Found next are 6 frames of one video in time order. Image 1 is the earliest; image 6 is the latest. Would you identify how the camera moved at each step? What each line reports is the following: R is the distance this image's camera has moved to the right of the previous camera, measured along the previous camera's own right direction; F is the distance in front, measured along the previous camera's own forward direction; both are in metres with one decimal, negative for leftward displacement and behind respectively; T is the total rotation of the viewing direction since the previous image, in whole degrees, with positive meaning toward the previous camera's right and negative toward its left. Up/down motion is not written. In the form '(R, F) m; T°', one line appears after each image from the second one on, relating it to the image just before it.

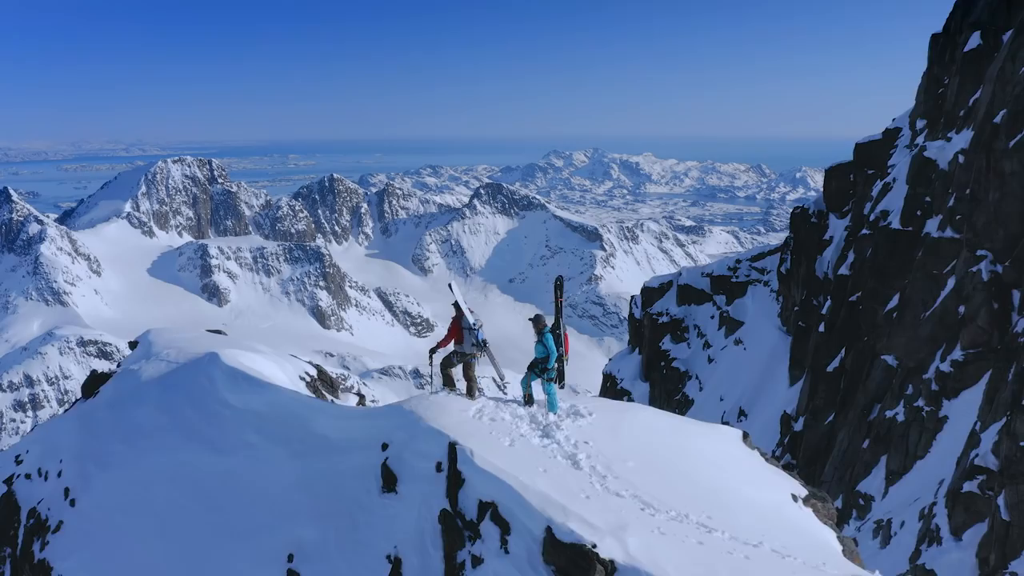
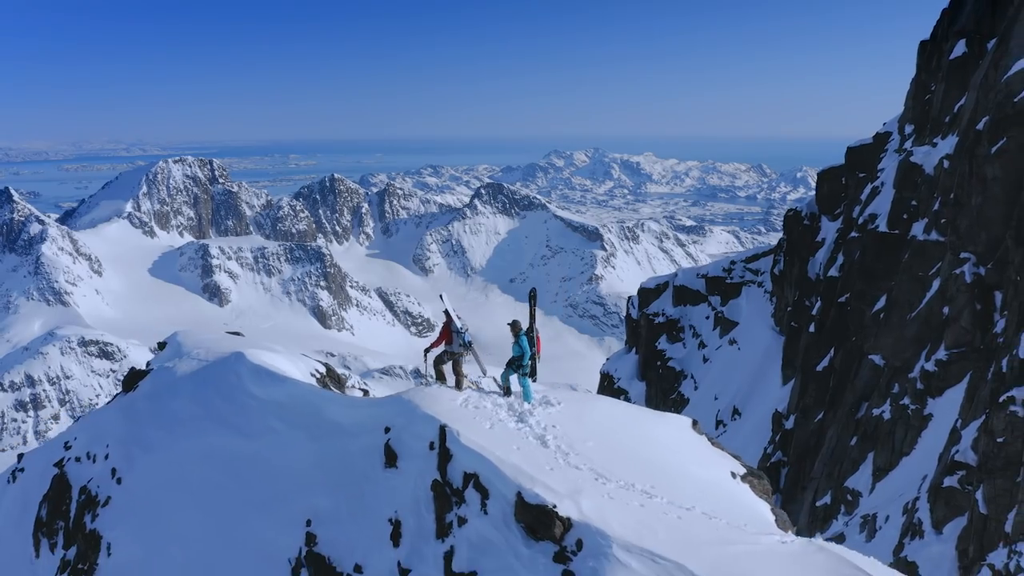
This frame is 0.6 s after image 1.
(+0.2, -1.1) m; 0°
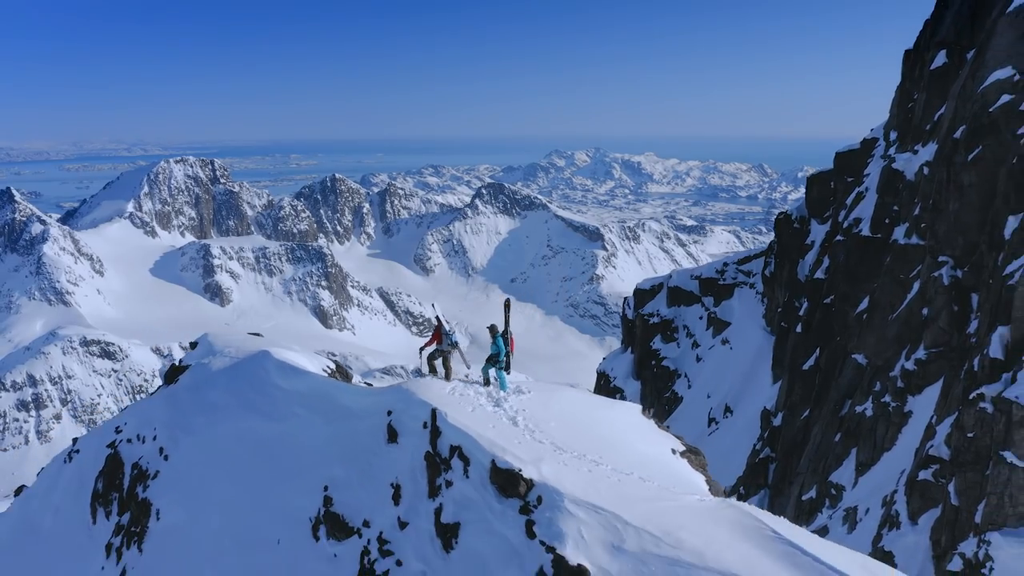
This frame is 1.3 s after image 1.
(+0.3, -1.6) m; 0°
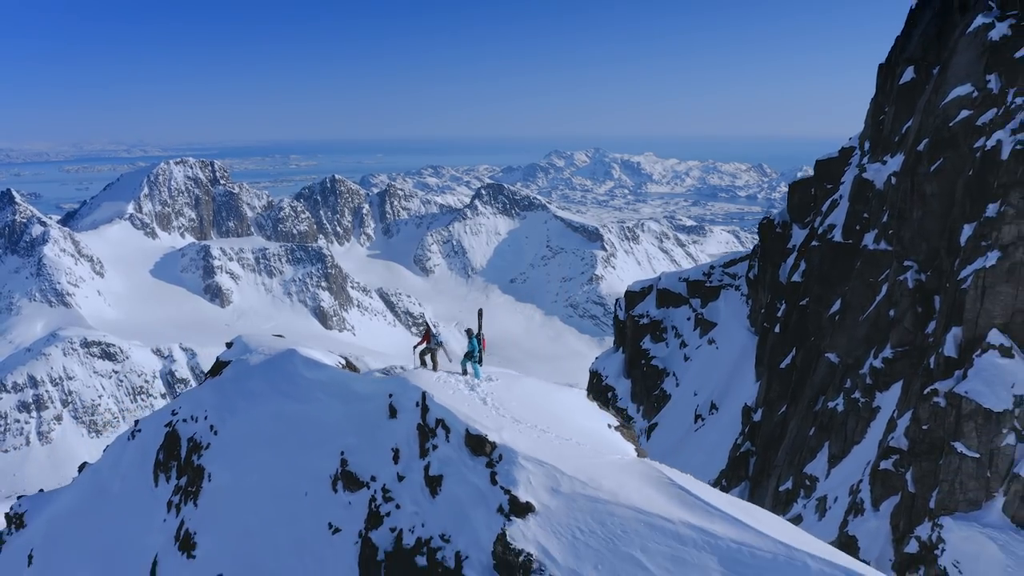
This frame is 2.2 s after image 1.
(+0.5, -2.6) m; 0°
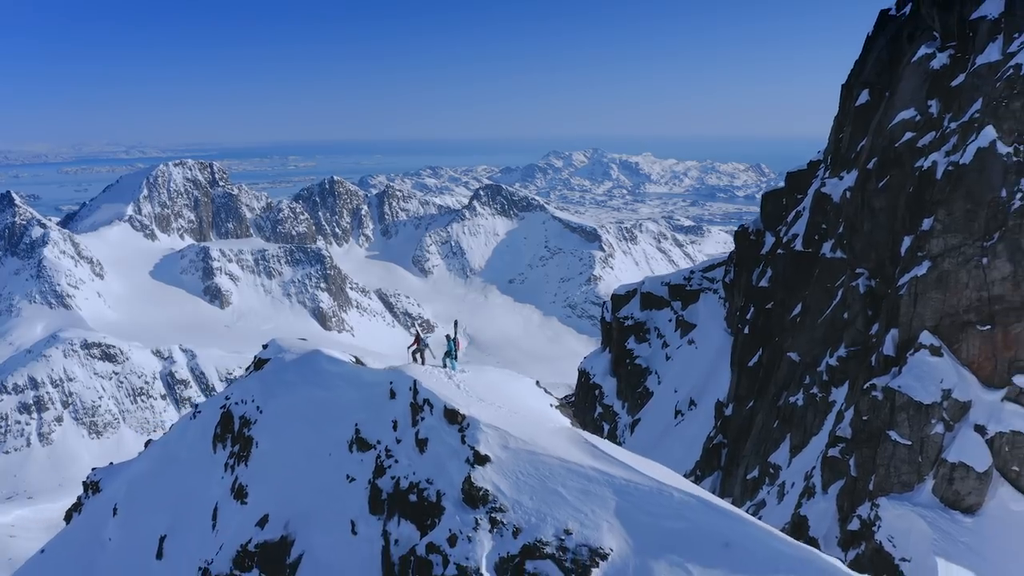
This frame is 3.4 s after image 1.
(+0.8, -4.1) m; 0°
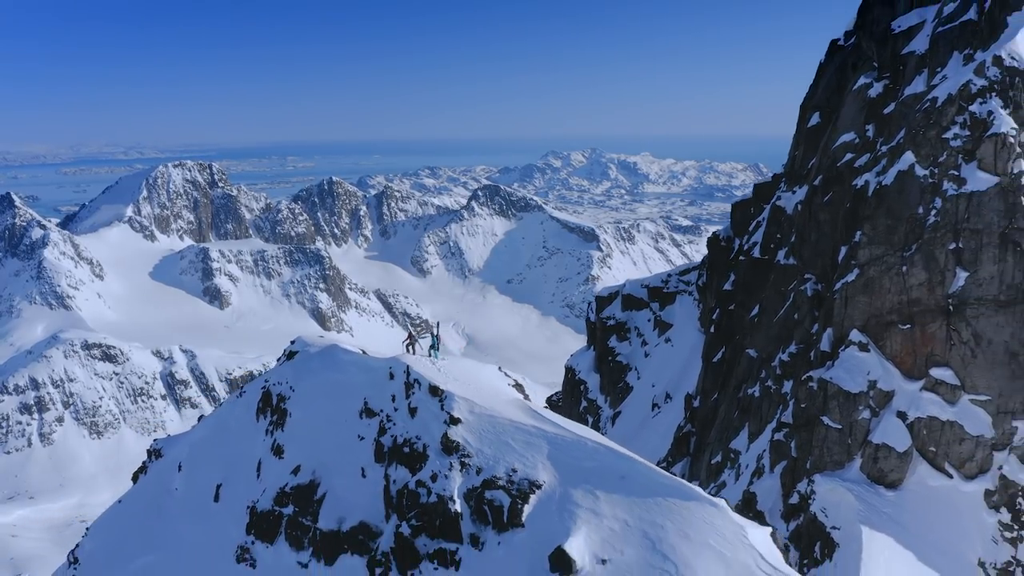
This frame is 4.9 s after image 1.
(+1.1, -5.4) m; 0°
